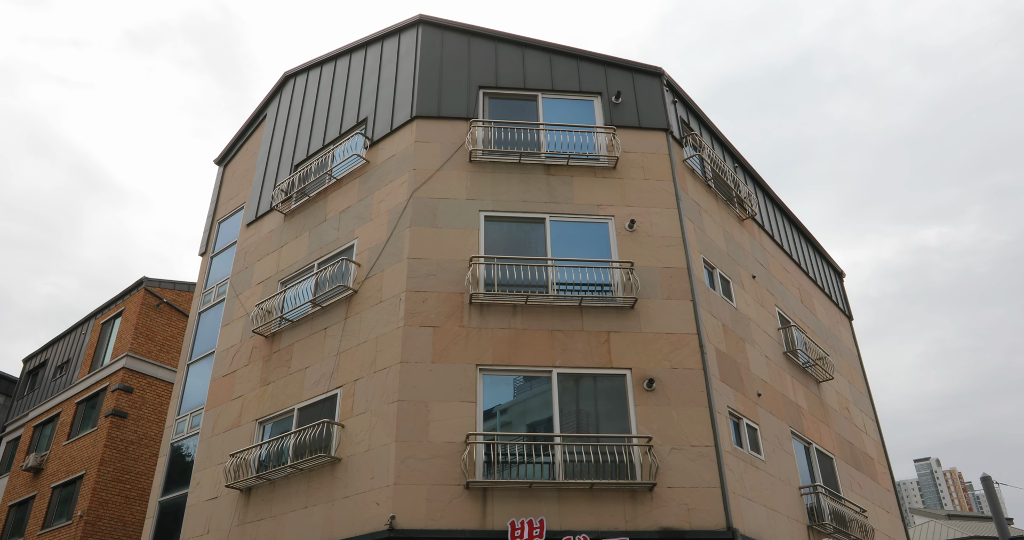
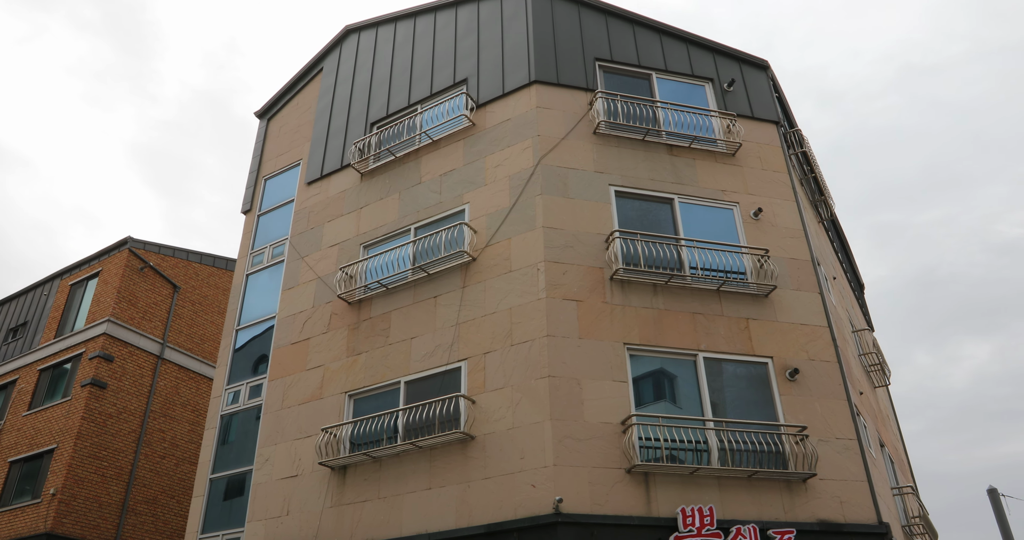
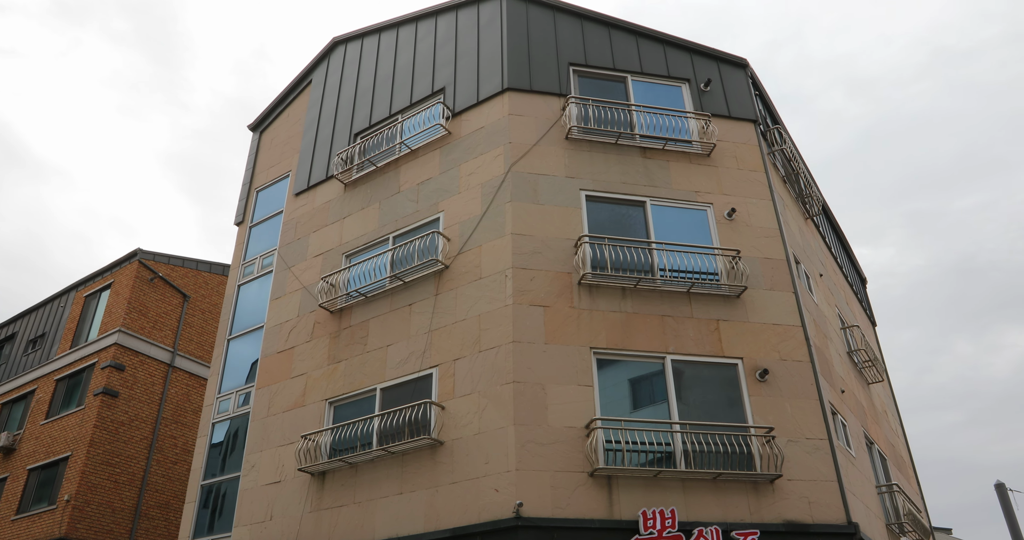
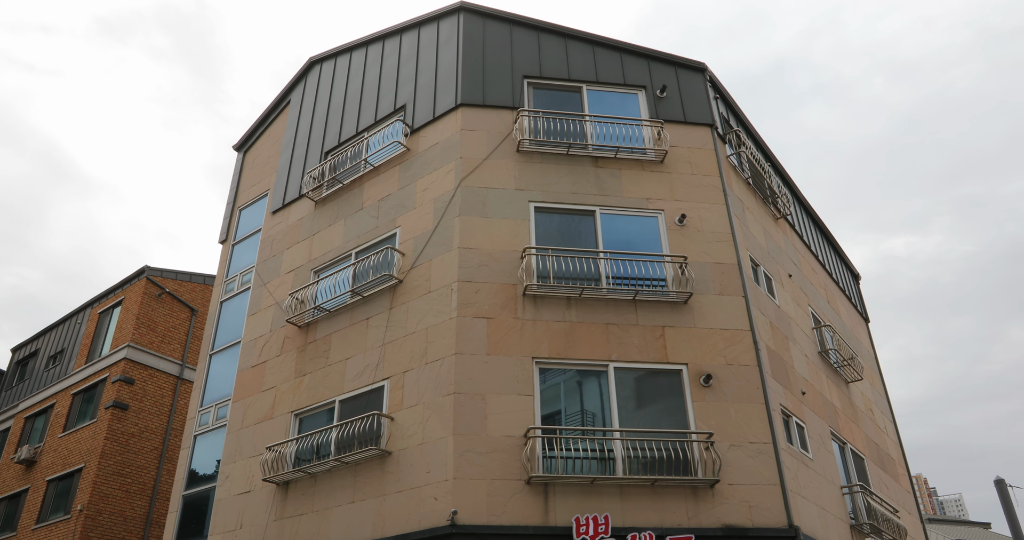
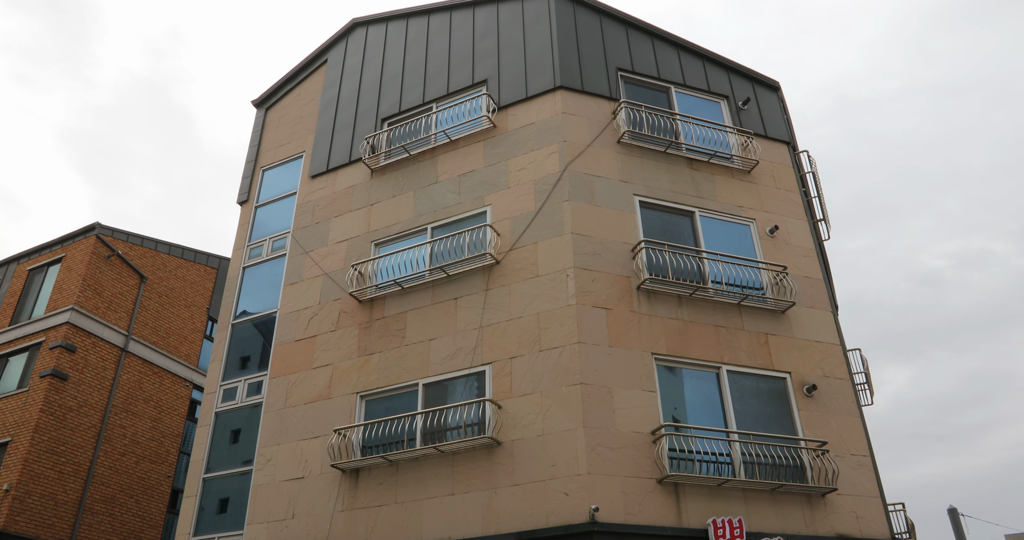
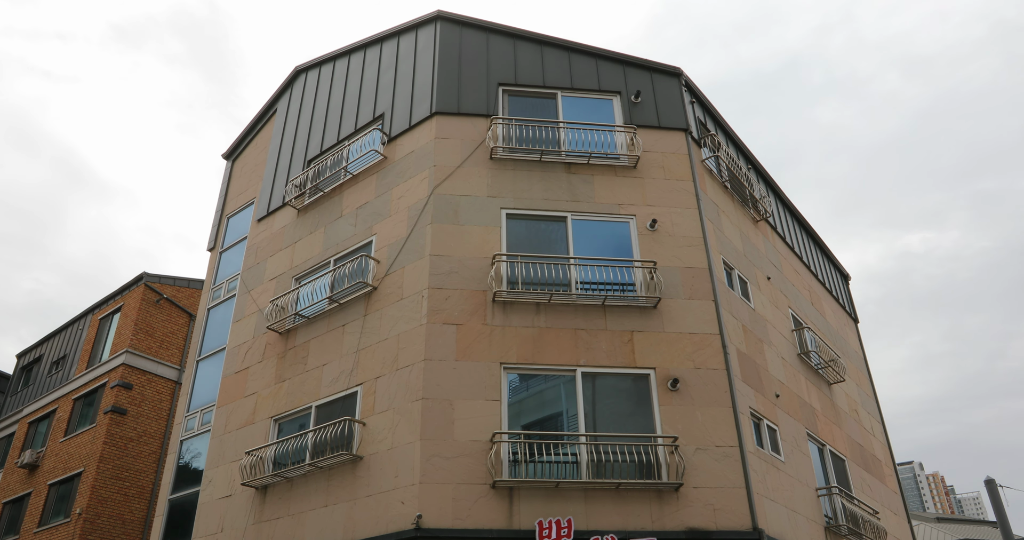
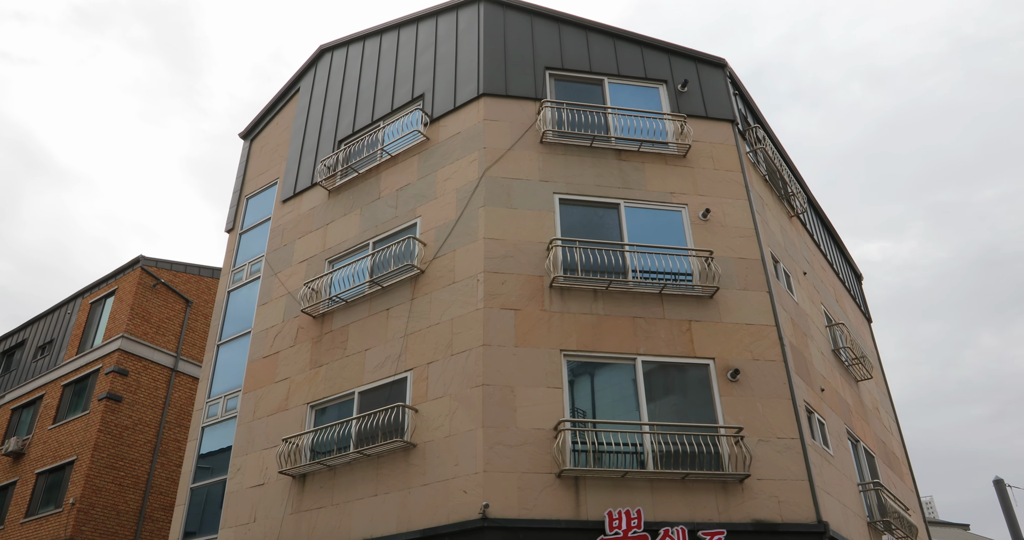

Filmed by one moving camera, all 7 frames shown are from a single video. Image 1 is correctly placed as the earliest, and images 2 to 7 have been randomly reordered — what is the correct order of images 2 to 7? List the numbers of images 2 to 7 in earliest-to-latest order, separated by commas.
6, 4, 7, 3, 2, 5
